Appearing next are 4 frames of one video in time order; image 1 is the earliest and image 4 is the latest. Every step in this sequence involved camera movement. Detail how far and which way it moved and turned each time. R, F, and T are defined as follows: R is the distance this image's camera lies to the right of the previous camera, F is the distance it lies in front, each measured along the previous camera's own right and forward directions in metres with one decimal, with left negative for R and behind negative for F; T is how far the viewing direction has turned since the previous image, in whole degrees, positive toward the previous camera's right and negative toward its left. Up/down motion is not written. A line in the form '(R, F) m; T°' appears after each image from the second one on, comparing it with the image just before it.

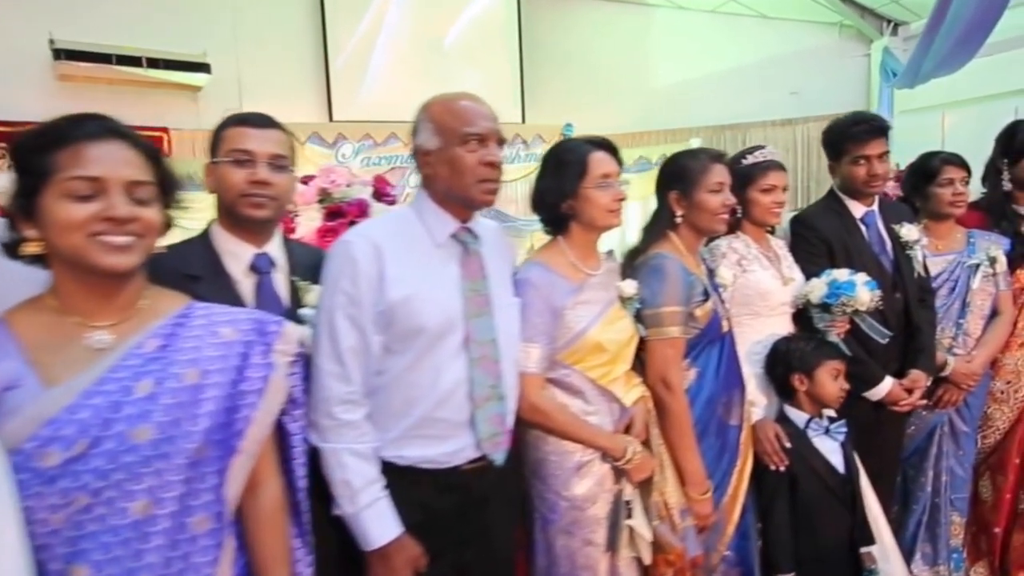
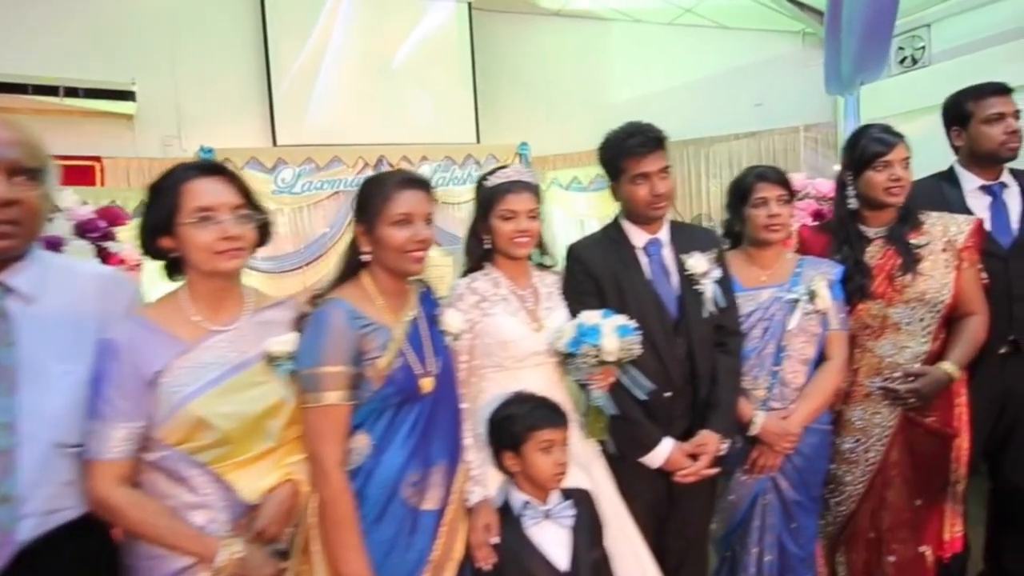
(+1.3, +0.5) m; -2°
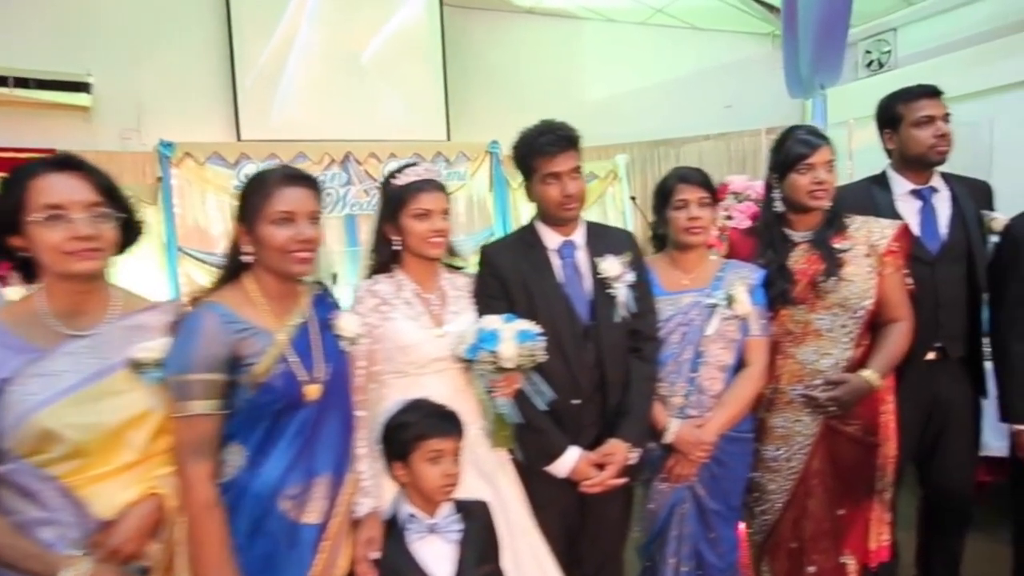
(+0.3, +0.1) m; +1°
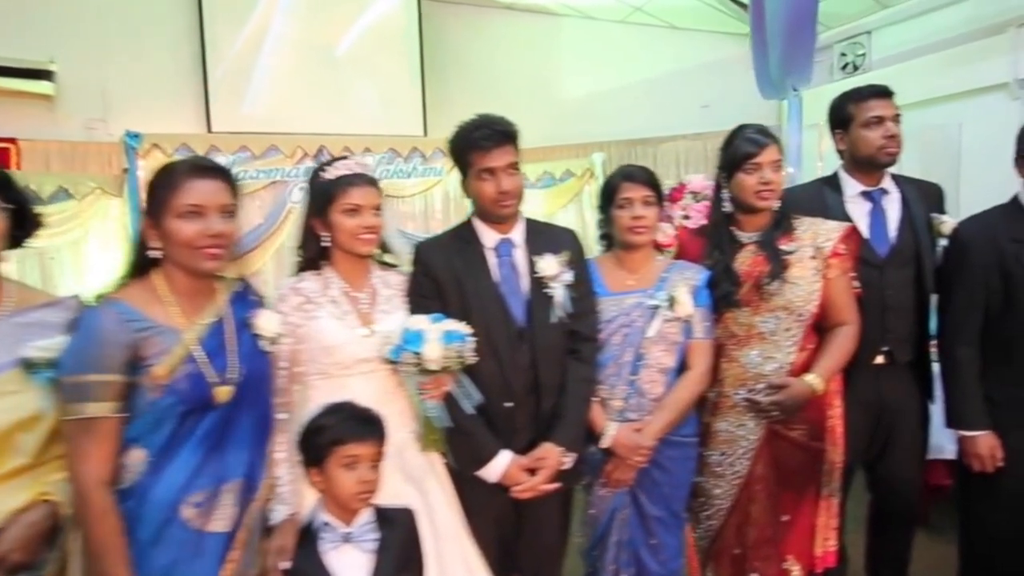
(+0.2, +0.1) m; +1°
